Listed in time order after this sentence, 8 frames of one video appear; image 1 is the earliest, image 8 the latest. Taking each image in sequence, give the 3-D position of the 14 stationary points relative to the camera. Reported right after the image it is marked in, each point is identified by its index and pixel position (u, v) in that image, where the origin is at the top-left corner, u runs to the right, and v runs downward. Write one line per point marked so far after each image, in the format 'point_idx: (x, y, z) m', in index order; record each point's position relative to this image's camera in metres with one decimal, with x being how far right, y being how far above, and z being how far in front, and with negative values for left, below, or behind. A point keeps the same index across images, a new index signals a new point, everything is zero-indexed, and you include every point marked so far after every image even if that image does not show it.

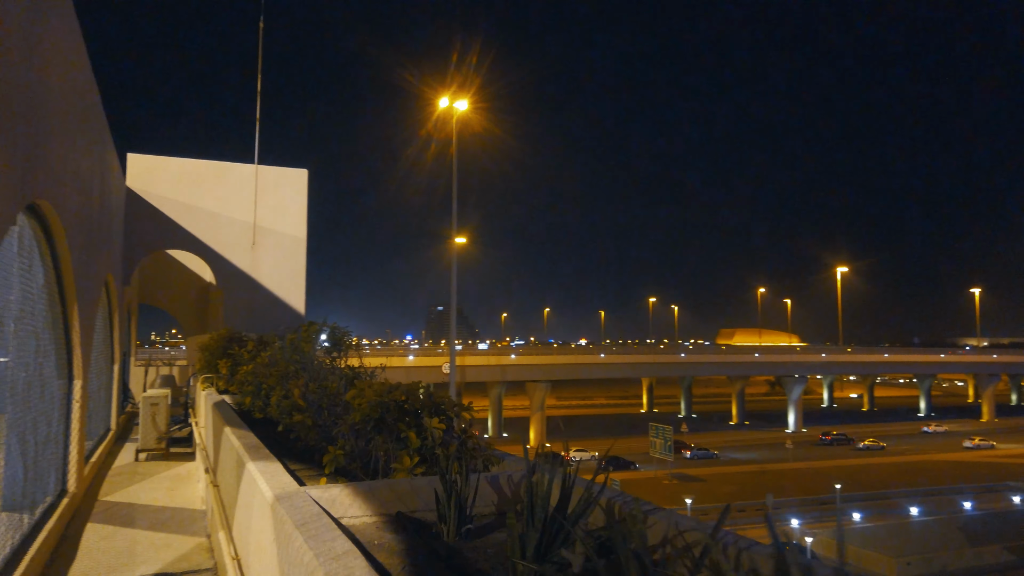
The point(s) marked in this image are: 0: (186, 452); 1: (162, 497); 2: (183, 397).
0: (-4.0, -2.0, +8.5) m
1: (-3.1, -1.9, +6.1) m
2: (-8.1, -2.7, +17.0) m
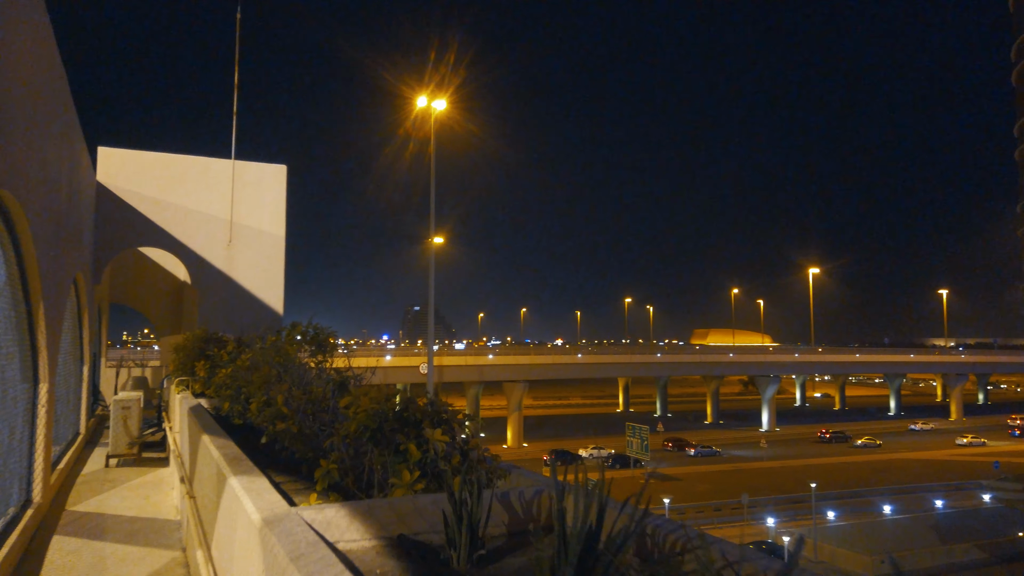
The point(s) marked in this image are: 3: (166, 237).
0: (-4.2, -2.0, +8.3) m
1: (-3.2, -1.9, +5.9) m
2: (-8.6, -2.7, +16.6) m
3: (-7.7, +1.2, +15.6) m
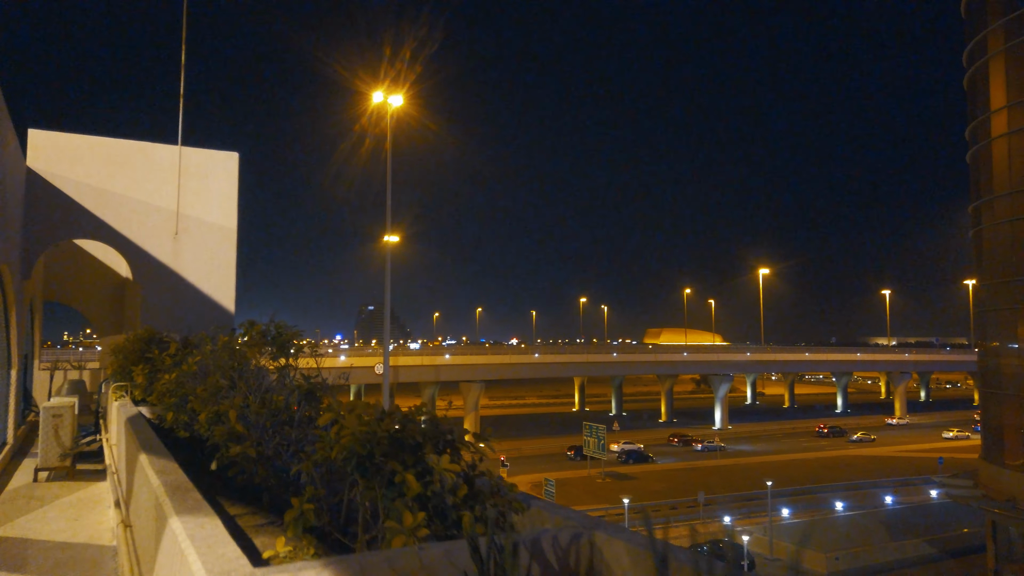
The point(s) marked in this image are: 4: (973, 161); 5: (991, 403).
0: (-4.6, -2.0, +7.6) m
1: (-3.4, -1.8, +5.3) m
2: (-9.5, -2.6, +15.7) m
3: (-8.6, +1.3, +14.7) m
4: (+13.0, +3.7, +19.5) m
5: (+13.0, -3.1, +18.6) m
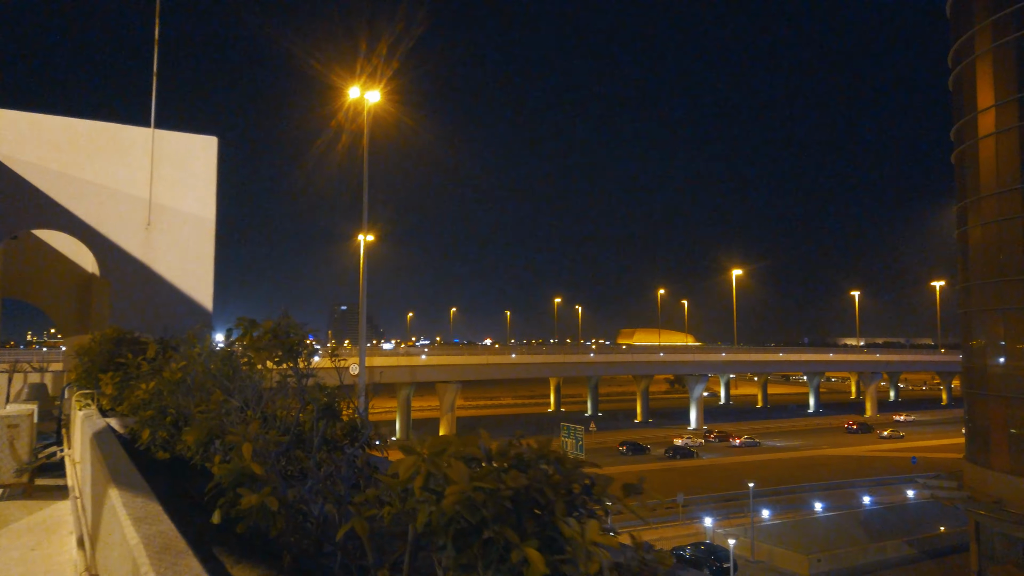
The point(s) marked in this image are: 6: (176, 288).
0: (-4.6, -1.9, +6.9) m
1: (-3.3, -1.8, +4.7) m
2: (-9.8, -2.5, +14.8) m
3: (-8.8, +1.3, +13.9) m
4: (+12.6, +3.6, +19.5) m
5: (+12.5, -3.1, +18.6) m
6: (-7.1, -0.1, +14.7) m
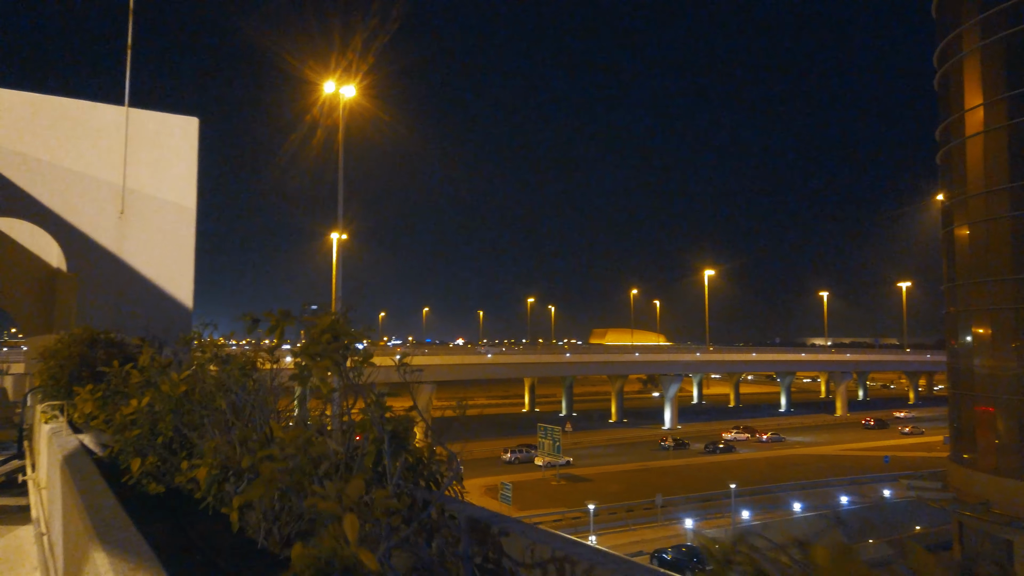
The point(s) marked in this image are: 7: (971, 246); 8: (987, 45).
0: (-4.5, -1.9, +6.2) m
1: (-3.2, -1.8, +4.0) m
2: (-10.0, -2.5, +13.9) m
3: (-9.0, +1.4, +13.0) m
4: (+12.1, +3.6, +19.5) m
5: (+12.1, -3.1, +18.6) m
6: (-7.3, 0.0, +13.9) m
7: (+12.0, +1.1, +18.1) m
8: (+12.0, +6.1, +17.5) m
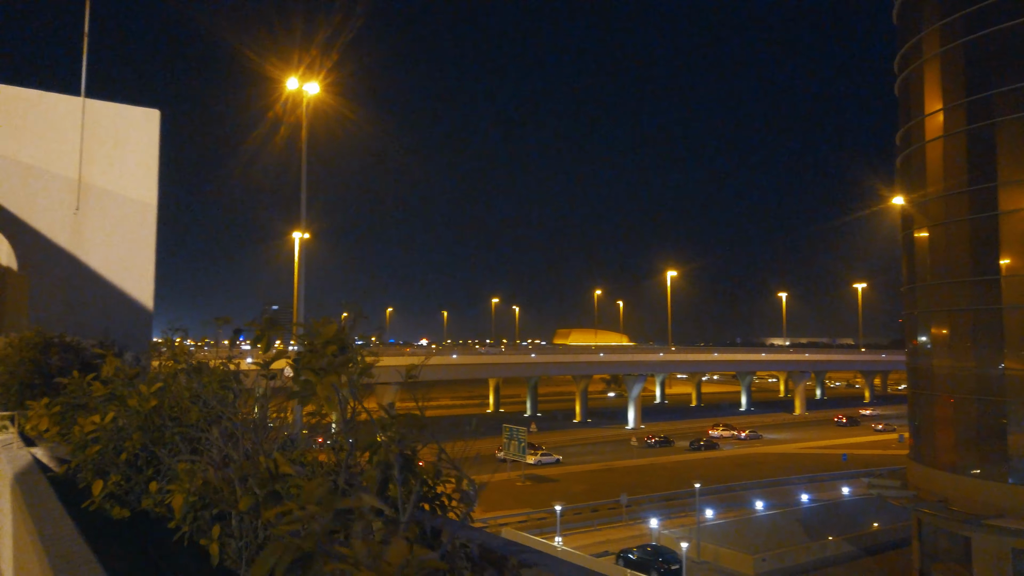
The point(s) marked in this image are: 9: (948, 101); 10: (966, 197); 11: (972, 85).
0: (-4.7, -1.9, +5.9) m
1: (-3.2, -1.8, +3.7) m
2: (-10.6, -2.5, +13.2) m
3: (-9.5, +1.4, +12.4) m
4: (+11.3, +3.6, +20.0) m
5: (+11.3, -3.2, +19.0) m
6: (-7.9, 0.0, +13.4) m
7: (+11.2, +1.1, +18.5) m
8: (+11.2, +6.1, +17.9) m
9: (+11.2, +4.8, +17.9) m
10: (+11.3, +2.3, +17.4) m
11: (+11.5, +5.1, +17.4) m
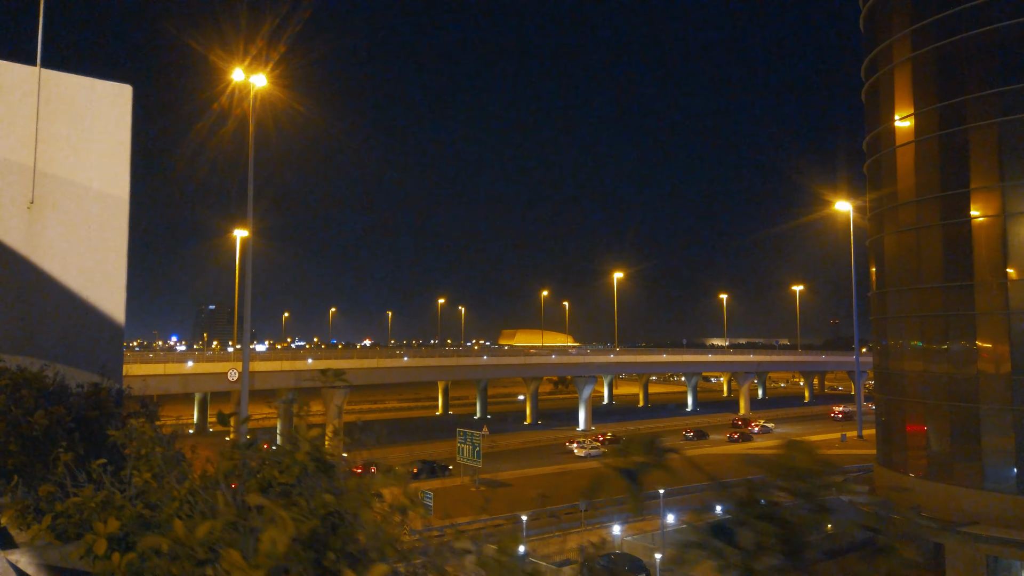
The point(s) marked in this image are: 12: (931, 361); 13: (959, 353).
0: (-4.4, -2.0, +4.7) m
1: (-2.8, -1.8, +2.7) m
2: (-10.8, -2.5, +11.6) m
3: (-9.7, +1.3, +10.9) m
4: (+10.4, +3.4, +20.1) m
5: (+10.5, -3.3, +19.1) m
6: (-8.2, -0.1, +12.0) m
7: (+10.5, +0.9, +18.6) m
8: (+10.6, +5.9, +18.1) m
9: (+10.5, +4.7, +18.0) m
10: (+10.7, +2.1, +17.5) m
11: (+10.8, +5.0, +17.5) m
12: (+10.6, -1.9, +17.6) m
13: (+10.9, -1.6, +16.9) m
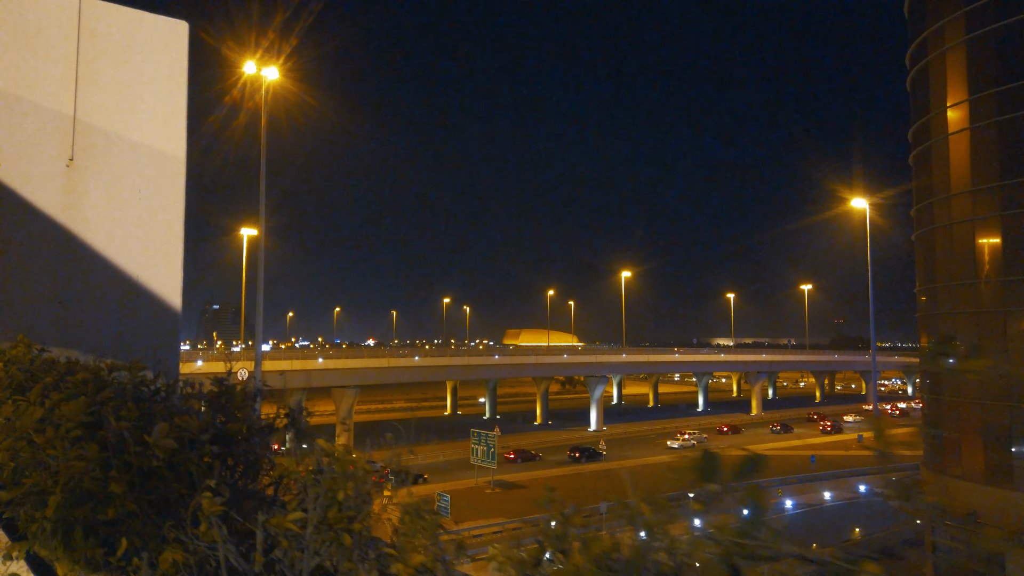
0: (-3.6, -1.8, +3.9) m
1: (-2.0, -1.7, +1.9) m
2: (-10.0, -2.4, +10.8) m
3: (-8.9, +1.5, +10.1) m
4: (+11.3, +3.5, +19.2) m
5: (+11.3, -3.2, +18.2) m
6: (-7.3, +0.1, +11.2) m
7: (+11.3, +1.0, +17.7) m
8: (+11.4, +6.1, +17.2) m
9: (+11.4, +4.8, +17.1) m
10: (+11.6, +2.2, +16.6) m
11: (+11.7, +5.1, +16.6) m
12: (+11.4, -1.7, +16.7) m
13: (+11.7, -1.4, +16.0) m
